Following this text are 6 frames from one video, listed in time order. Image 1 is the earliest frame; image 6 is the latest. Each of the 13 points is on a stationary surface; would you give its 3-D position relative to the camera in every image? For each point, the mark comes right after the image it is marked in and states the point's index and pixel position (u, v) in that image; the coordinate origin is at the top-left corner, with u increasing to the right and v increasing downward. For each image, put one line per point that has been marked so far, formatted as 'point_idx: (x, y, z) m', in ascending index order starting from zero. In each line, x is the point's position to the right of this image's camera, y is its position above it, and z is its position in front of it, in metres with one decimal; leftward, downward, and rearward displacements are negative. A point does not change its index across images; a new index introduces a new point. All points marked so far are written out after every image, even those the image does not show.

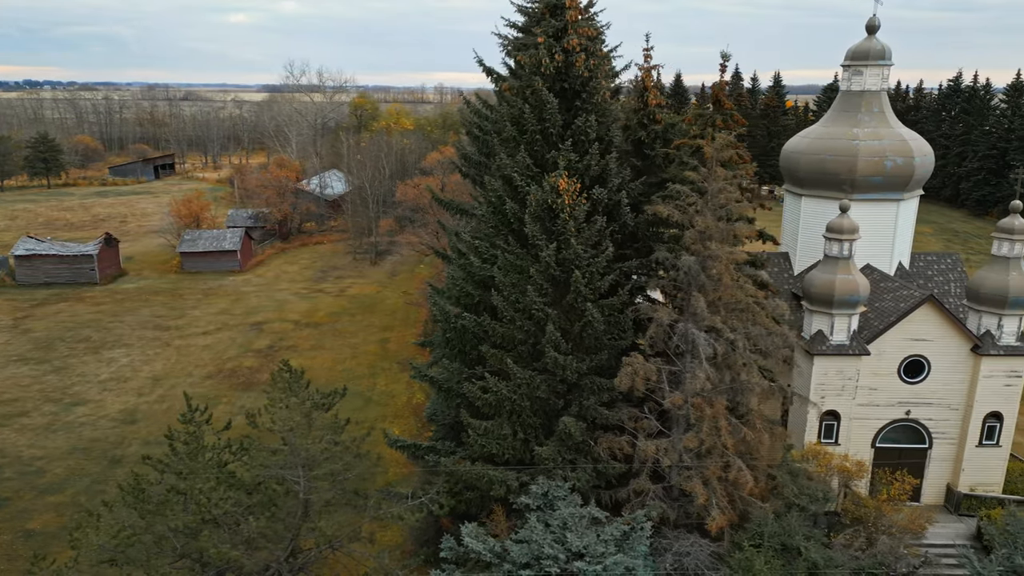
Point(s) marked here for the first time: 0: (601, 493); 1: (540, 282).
0: (+3.0, -6.8, +13.0) m
1: (+0.9, +0.2, +12.4) m
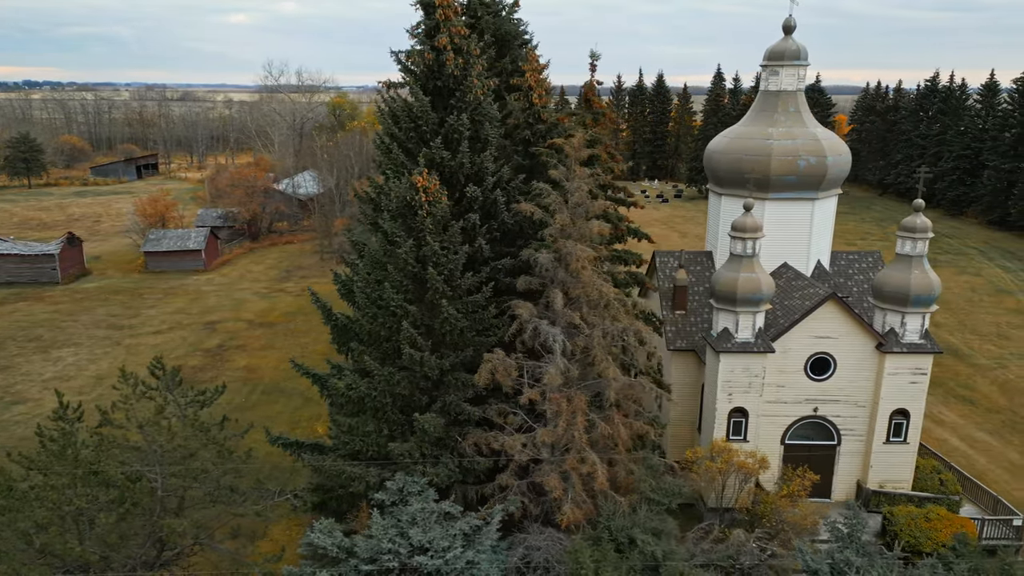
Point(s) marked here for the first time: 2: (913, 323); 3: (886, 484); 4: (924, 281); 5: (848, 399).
0: (-1.5, -6.7, +13.1) m
1: (-3.6, +0.3, +12.5) m
2: (+19.3, -1.7, +18.9) m
3: (+19.0, -9.9, +20.0) m
4: (+19.5, +0.3, +18.7) m
5: (+16.9, -5.5, +19.7) m
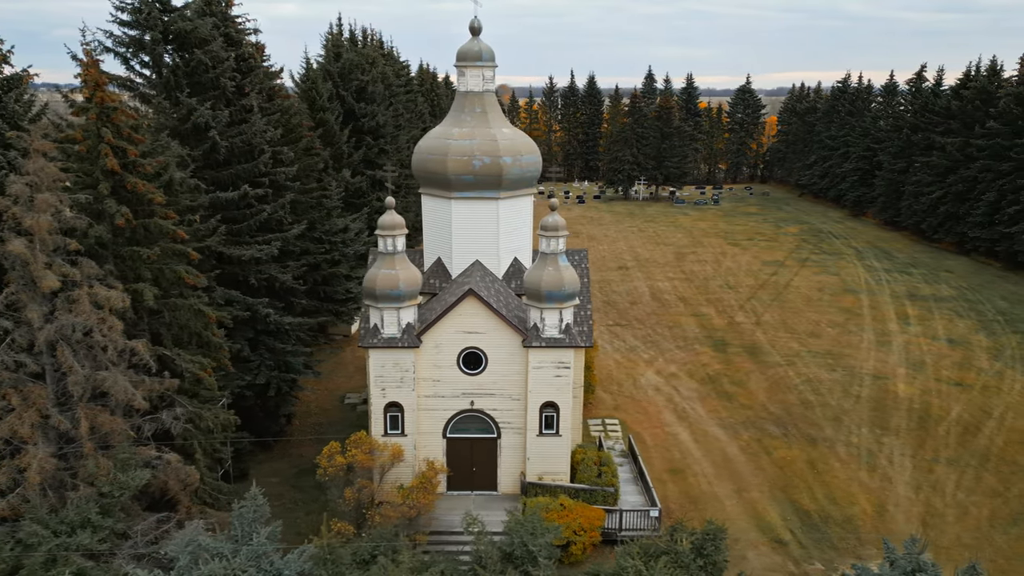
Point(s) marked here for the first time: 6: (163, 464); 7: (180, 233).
0: (-18.7, -6.5, +13.2) m
1: (-20.9, +0.5, +12.5) m
2: (+2.0, -1.5, +19.2) m
3: (+1.7, -9.7, +20.3) m
4: (+2.2, +0.5, +19.0) m
5: (-0.5, -5.4, +19.9) m
6: (-11.9, -6.0, +13.5) m
7: (-12.5, +2.1, +14.9) m
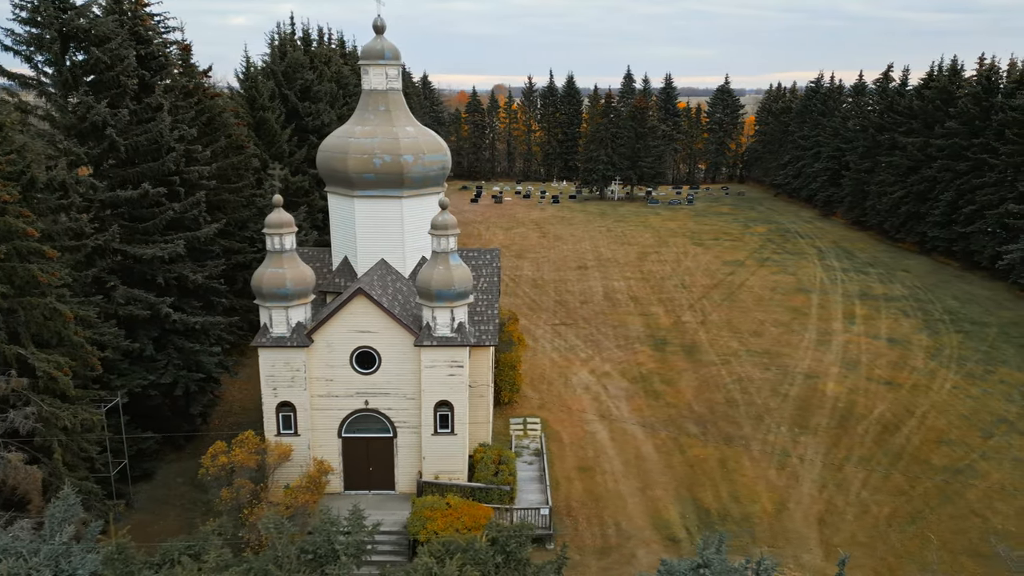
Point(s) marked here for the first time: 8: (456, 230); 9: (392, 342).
0: (-24.1, -6.4, +13.1) m
1: (-26.2, +0.5, +12.4) m
2: (-3.4, -1.4, +19.2) m
3: (-3.7, -9.6, +20.3) m
4: (-3.2, +0.6, +19.0) m
5: (-5.8, -5.3, +19.9) m
6: (-17.2, -6.0, +13.5) m
7: (-17.8, +2.1, +14.8) m
8: (-2.7, +2.8, +19.0) m
9: (-6.0, -2.7, +19.5) m
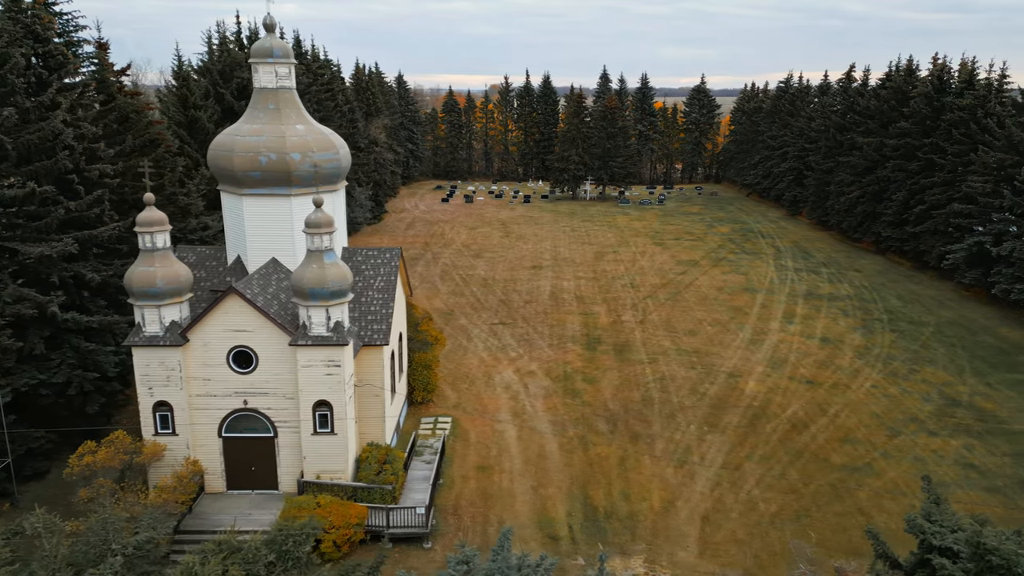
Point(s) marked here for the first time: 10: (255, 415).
0: (-30.1, -6.4, +13.0) m
1: (-32.2, +0.6, +12.3) m
2: (-9.5, -1.3, +19.1) m
3: (-9.7, -9.6, +20.2) m
4: (-9.2, +0.6, +18.9) m
5: (-11.9, -5.2, +19.9) m
6: (-23.2, -5.9, +13.4) m
7: (-23.9, +2.2, +14.8) m
8: (-8.8, +2.9, +19.0) m
9: (-12.0, -2.6, +19.5) m
10: (-13.0, -6.4, +20.2) m
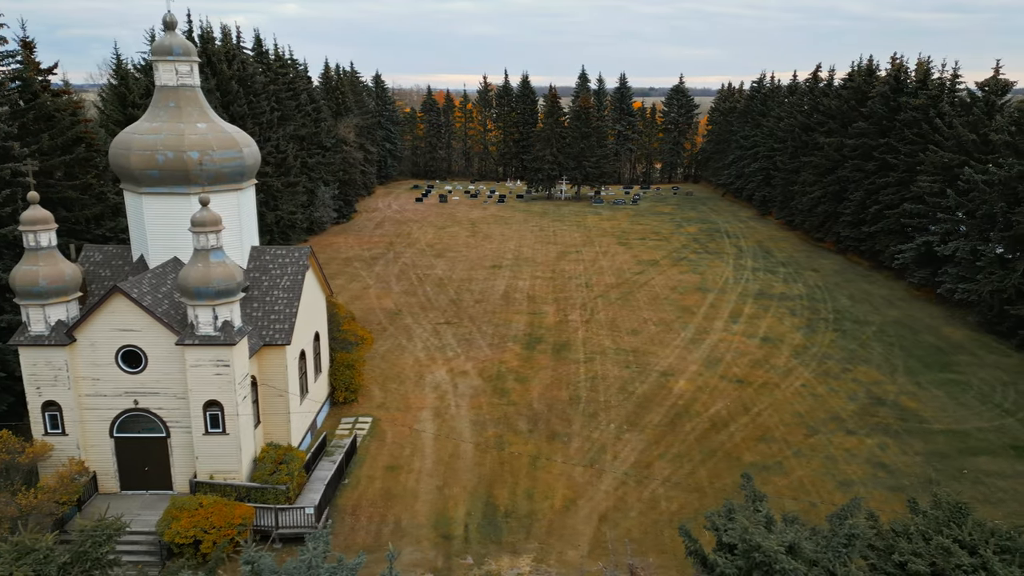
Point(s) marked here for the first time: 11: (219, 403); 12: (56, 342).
0: (-35.5, -6.4, +12.8) m
1: (-37.6, +0.6, +12.2) m
2: (-14.9, -1.3, +19.1) m
3: (-15.1, -9.5, +20.2) m
4: (-14.6, +0.7, +18.9) m
5: (-17.3, -5.2, +19.8) m
6: (-28.6, -5.9, +13.3) m
7: (-29.3, +2.2, +14.6) m
8: (-14.2, +2.9, +19.0) m
9: (-17.4, -2.6, +19.4) m
10: (-18.4, -6.4, +20.1) m
11: (-14.6, -5.7, +19.7) m
12: (-21.9, -2.6, +19.1) m
